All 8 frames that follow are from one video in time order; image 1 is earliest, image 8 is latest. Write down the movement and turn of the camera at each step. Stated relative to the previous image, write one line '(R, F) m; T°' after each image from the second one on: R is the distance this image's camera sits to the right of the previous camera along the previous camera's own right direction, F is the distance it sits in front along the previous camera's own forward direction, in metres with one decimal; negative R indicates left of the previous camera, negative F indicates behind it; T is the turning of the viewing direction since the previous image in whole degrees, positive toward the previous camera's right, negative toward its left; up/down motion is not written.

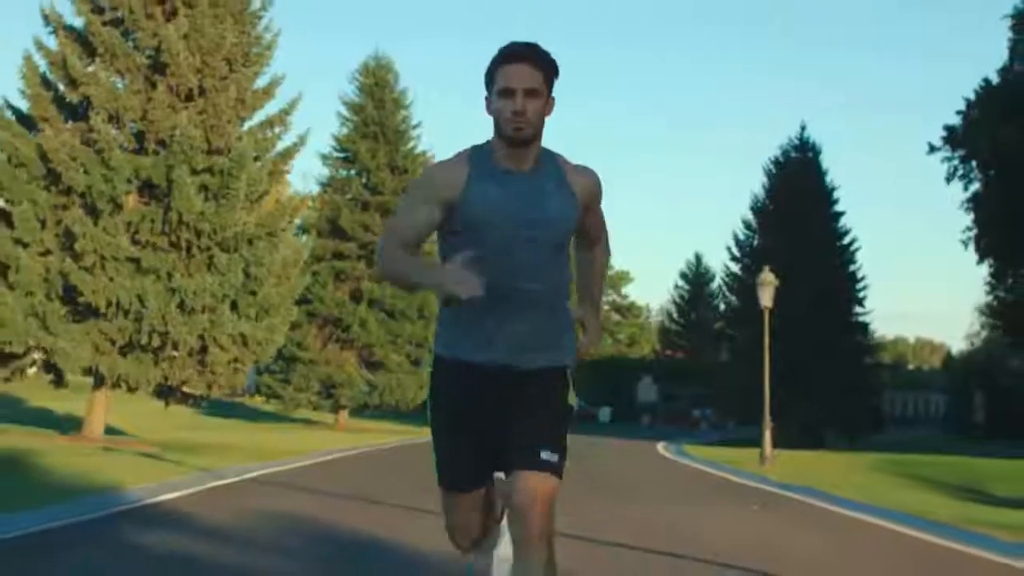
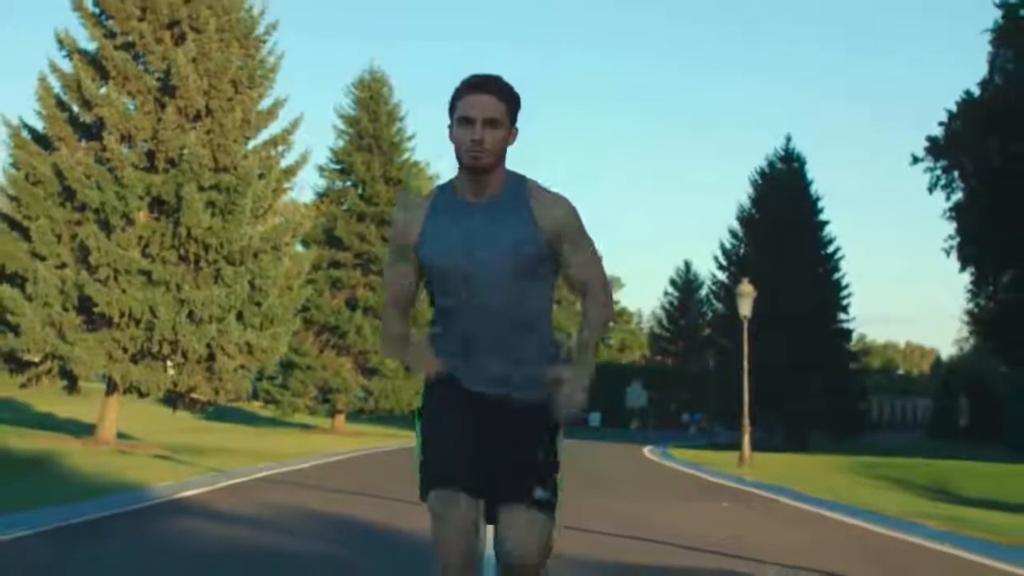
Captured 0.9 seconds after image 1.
(0.0, -1.5) m; 0°
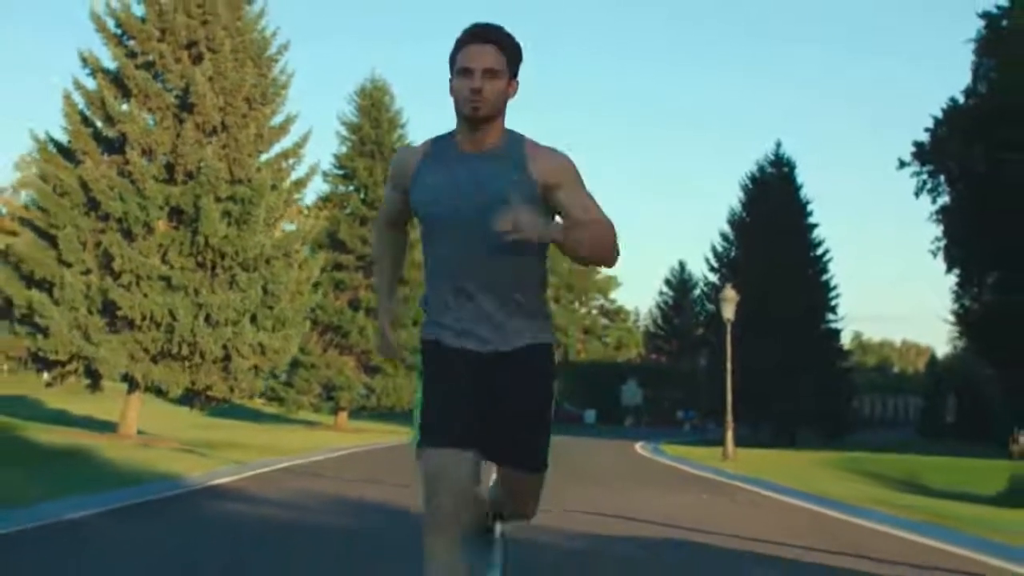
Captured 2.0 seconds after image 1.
(0.0, -1.9) m; 0°
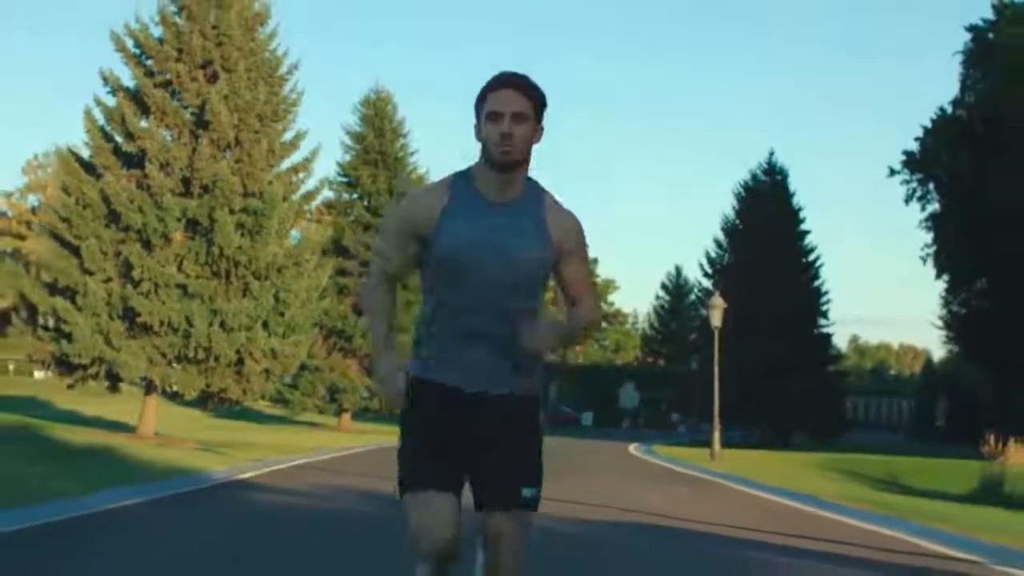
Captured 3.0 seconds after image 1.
(0.0, -1.7) m; 0°
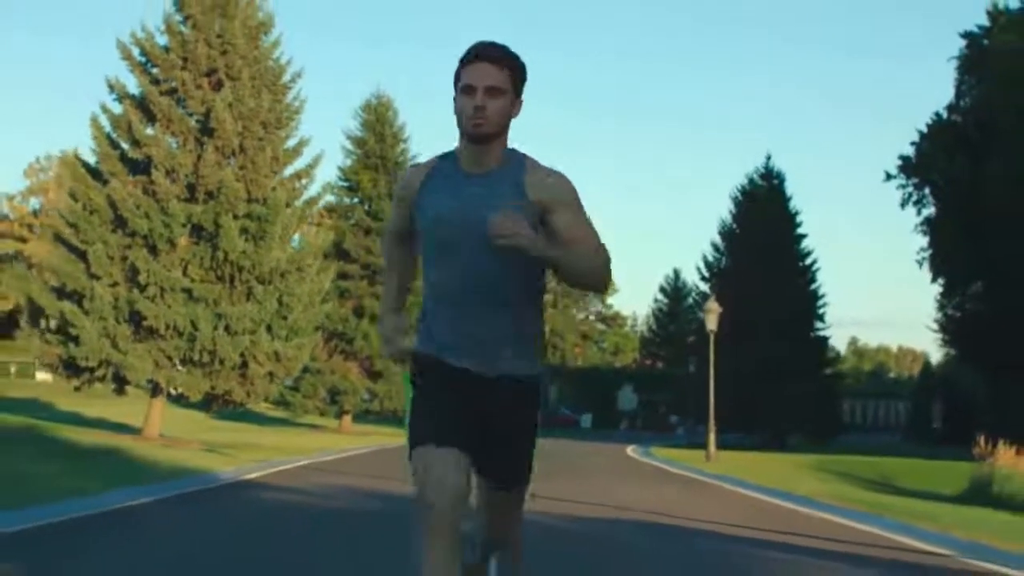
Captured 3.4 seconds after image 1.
(0.0, -0.6) m; 0°
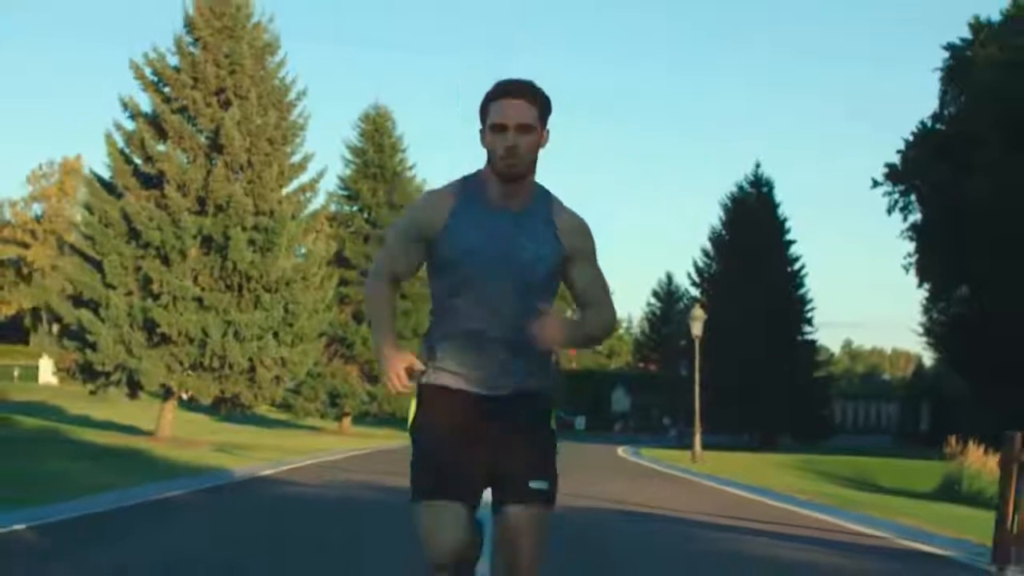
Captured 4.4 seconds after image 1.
(0.0, -1.7) m; 0°
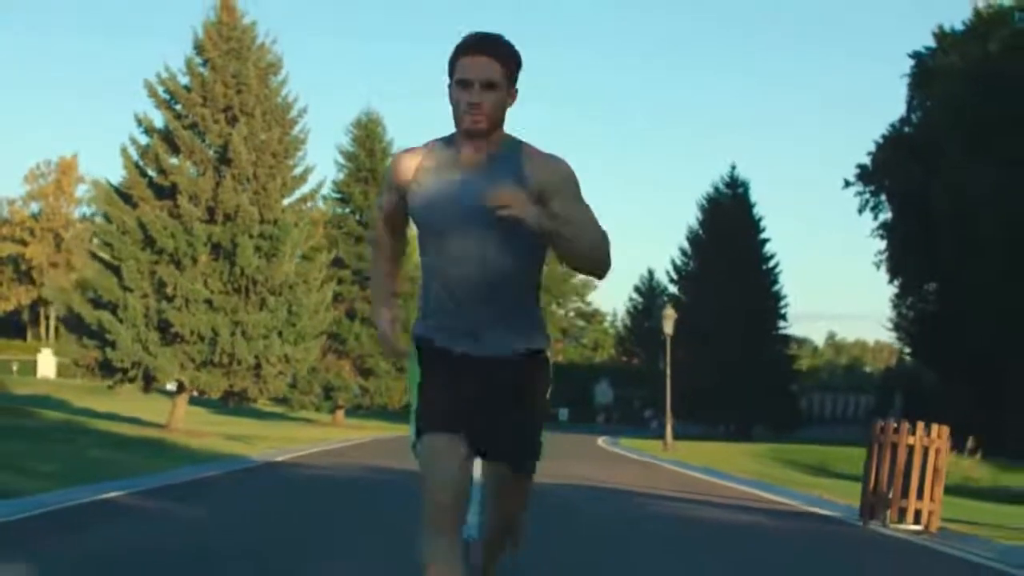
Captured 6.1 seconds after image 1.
(0.0, -3.0) m; +1°
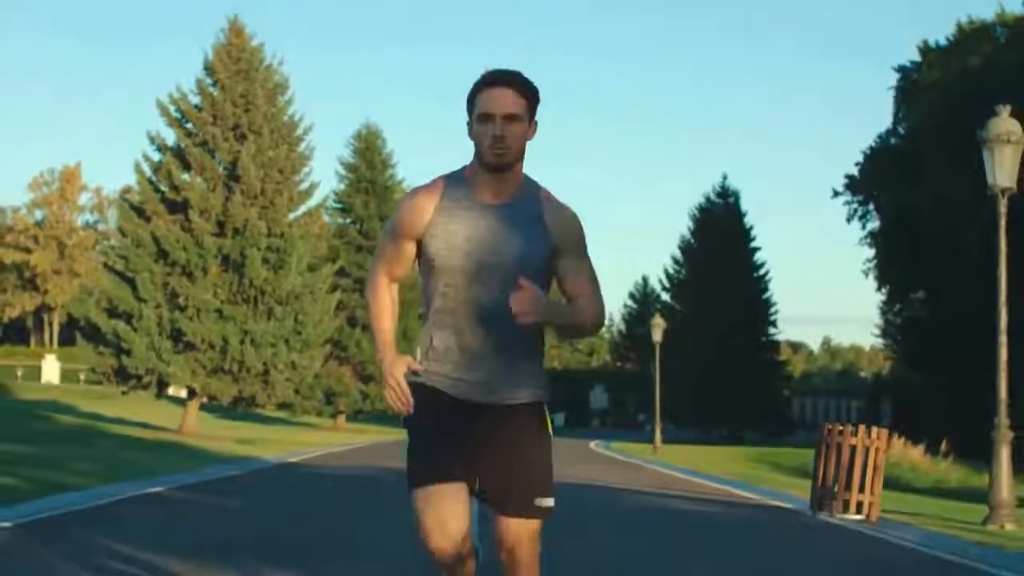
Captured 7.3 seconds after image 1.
(0.0, -1.8) m; 0°
